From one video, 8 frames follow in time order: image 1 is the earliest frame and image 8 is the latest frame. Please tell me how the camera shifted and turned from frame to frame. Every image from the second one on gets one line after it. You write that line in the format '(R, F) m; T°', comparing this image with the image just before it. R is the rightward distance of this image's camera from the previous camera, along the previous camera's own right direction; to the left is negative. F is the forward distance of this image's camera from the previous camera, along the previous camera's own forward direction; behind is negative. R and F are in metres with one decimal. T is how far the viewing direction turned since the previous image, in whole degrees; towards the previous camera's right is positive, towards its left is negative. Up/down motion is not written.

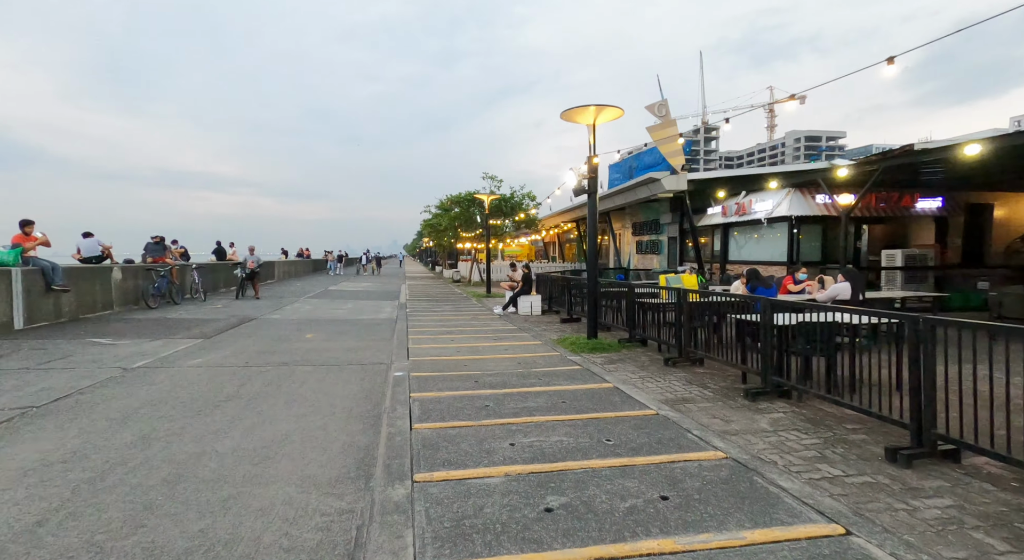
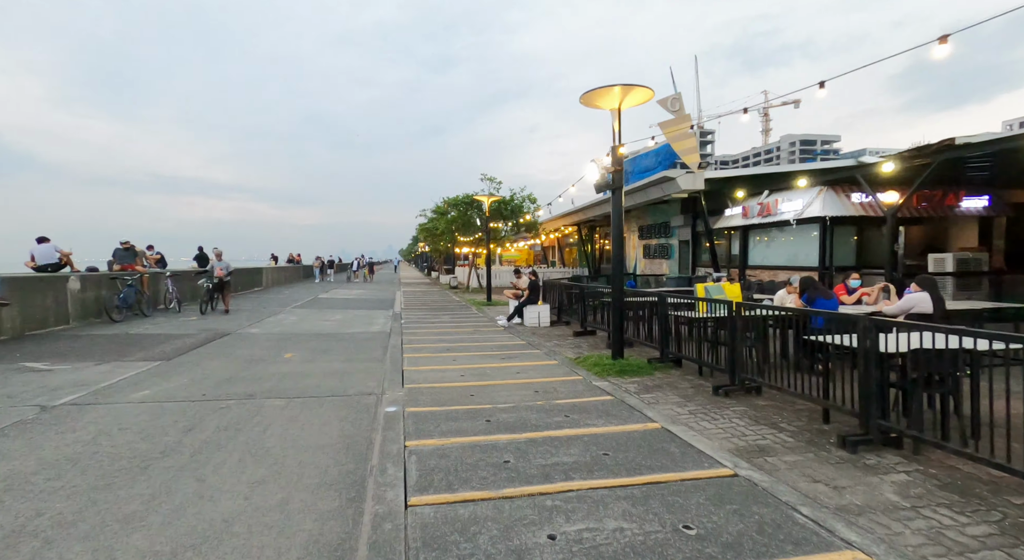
(-0.2, +1.3) m; 0°
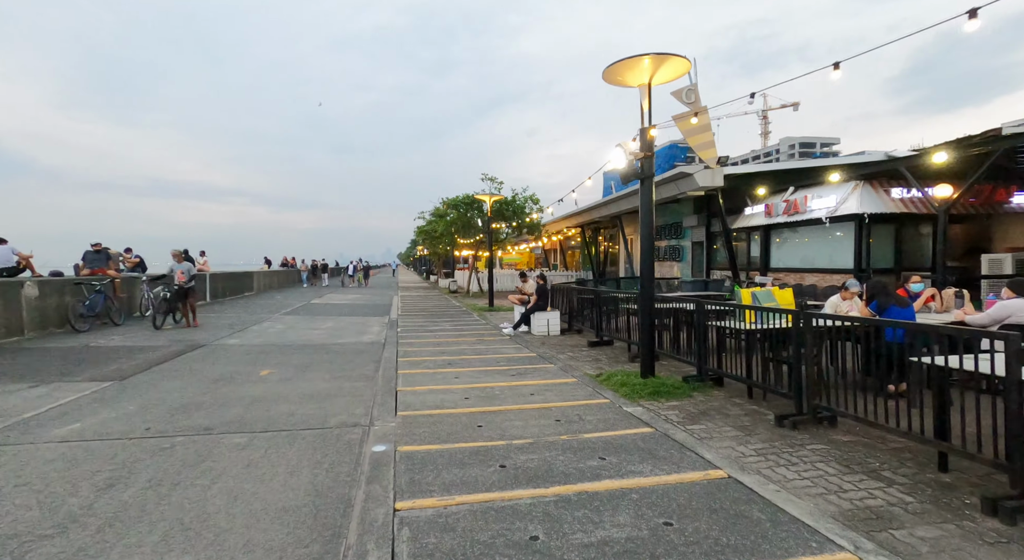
(-0.2, +1.1) m; 0°
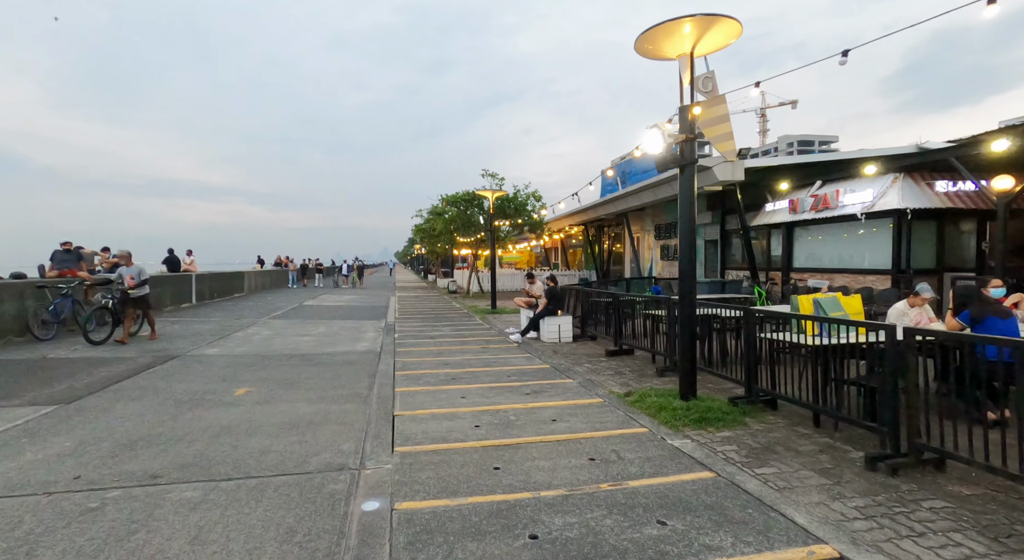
(-0.2, +1.0) m; 0°
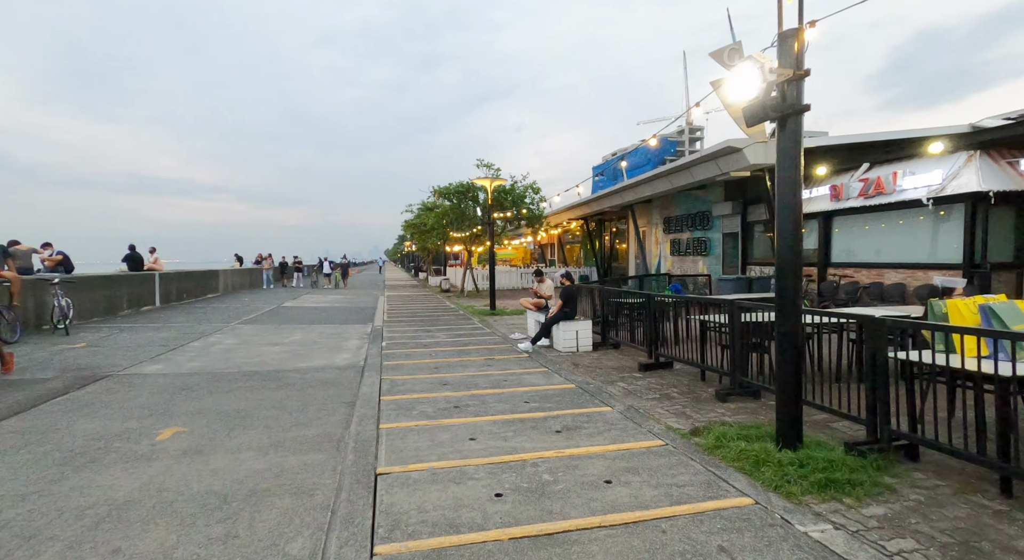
(-0.3, +1.7) m; +1°
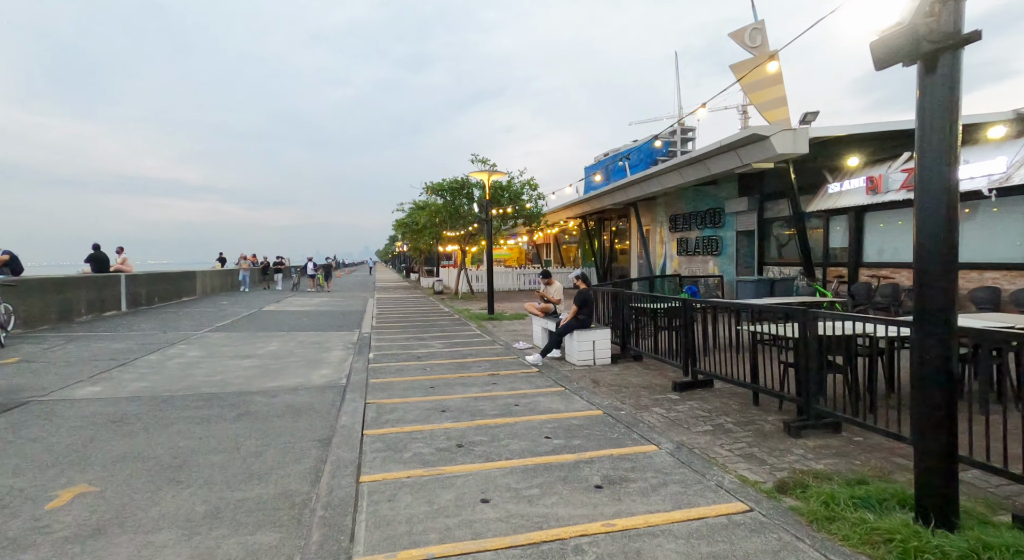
(-0.2, +1.2) m; +1°
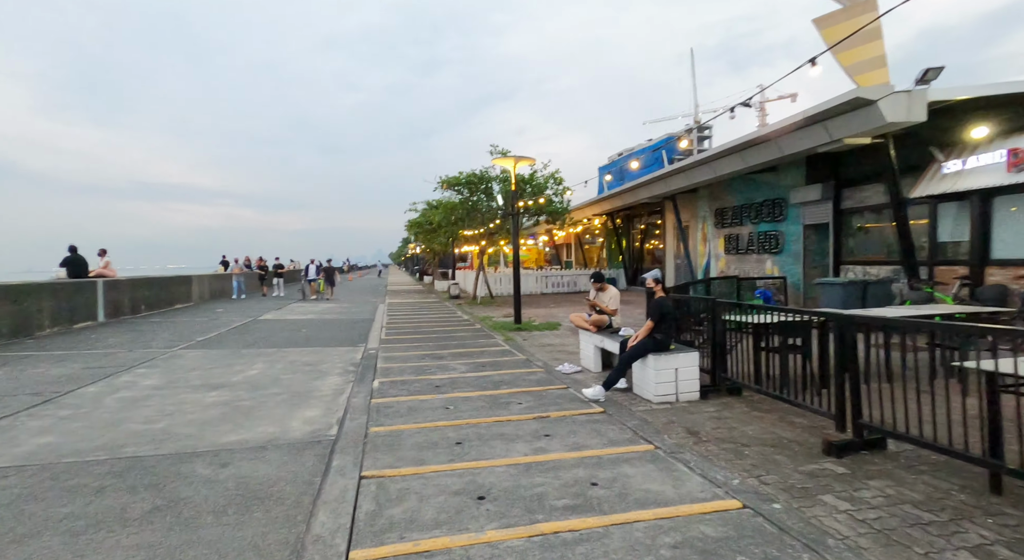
(-0.4, +2.1) m; -1°
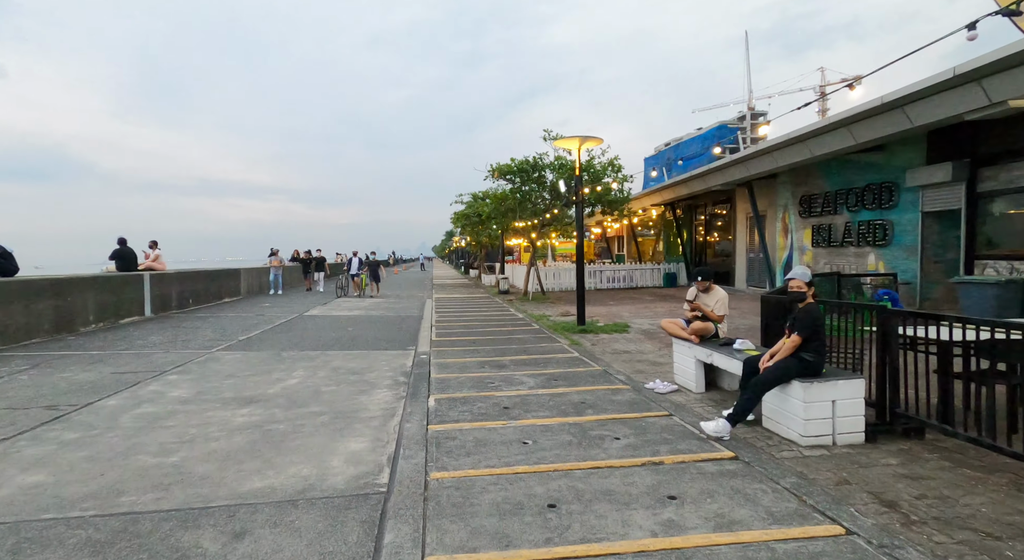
(-0.5, +1.3) m; -5°
